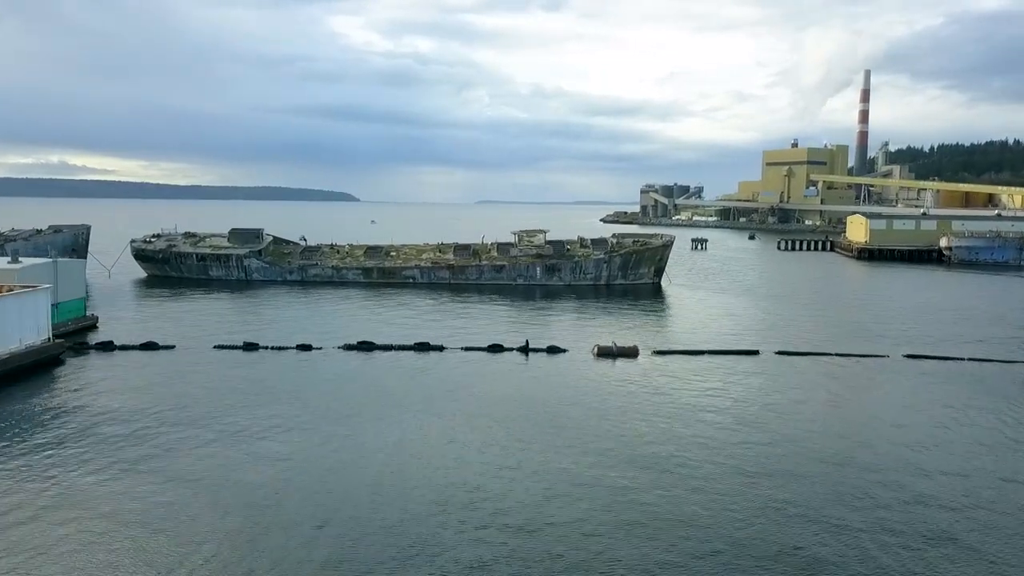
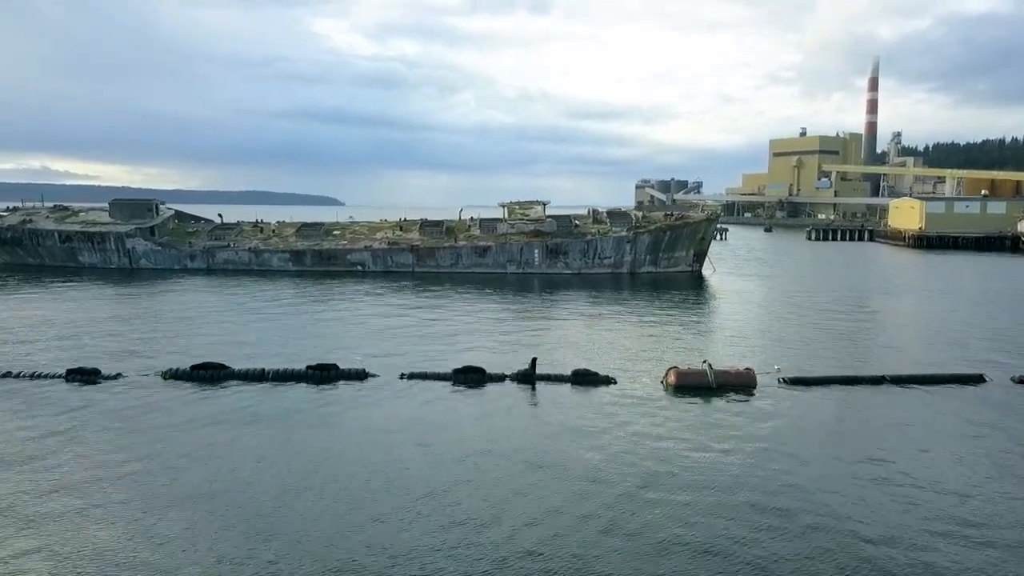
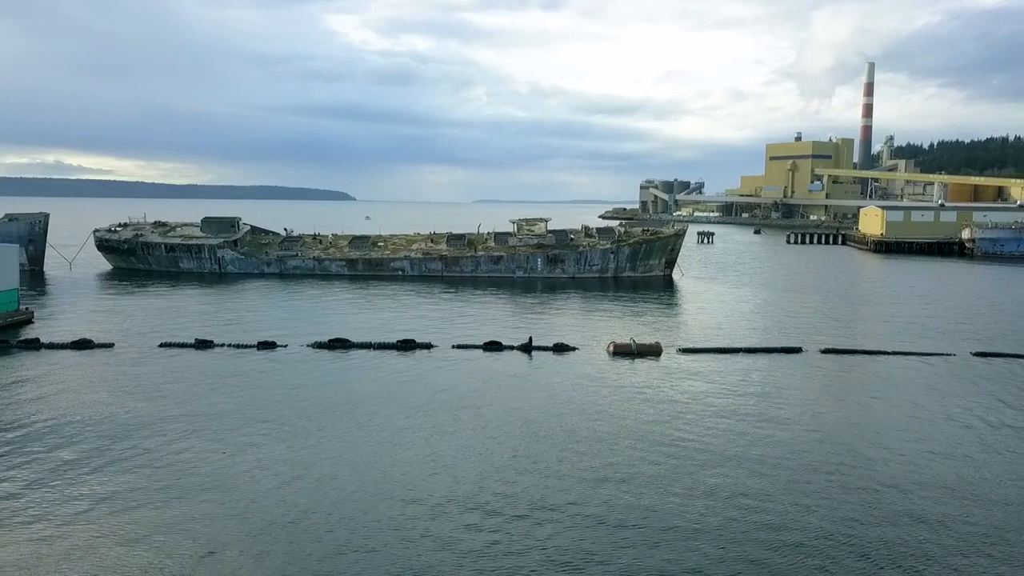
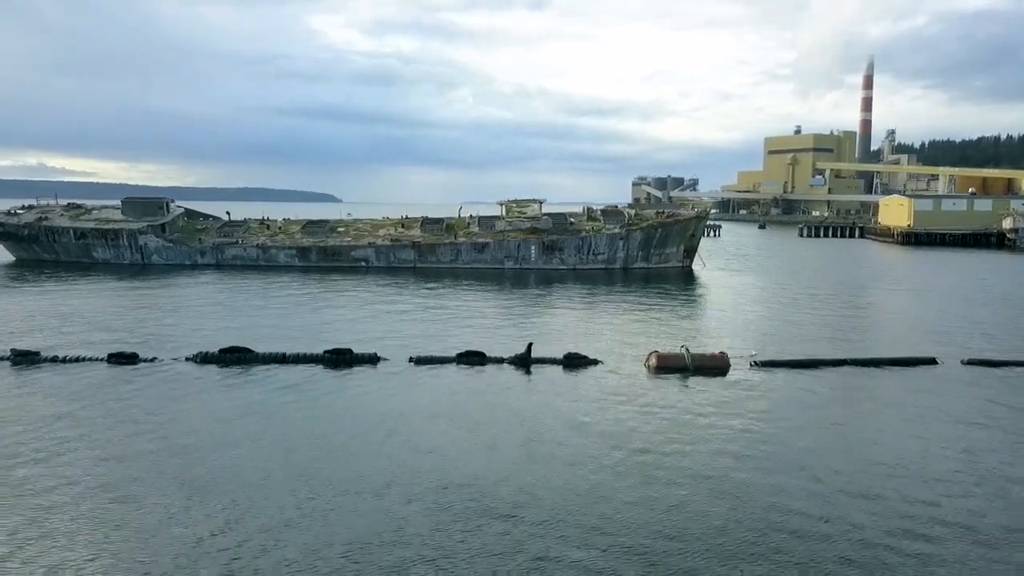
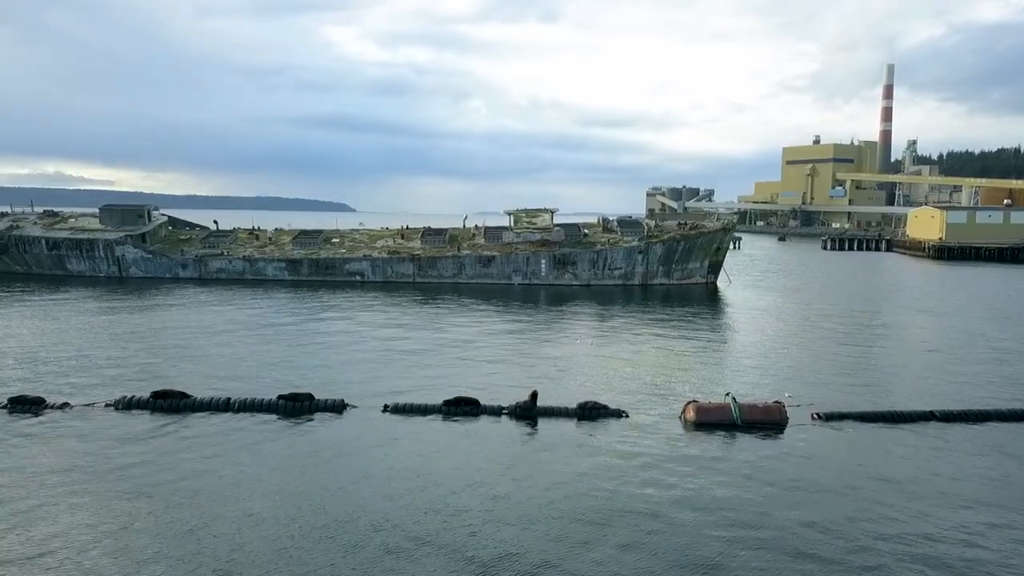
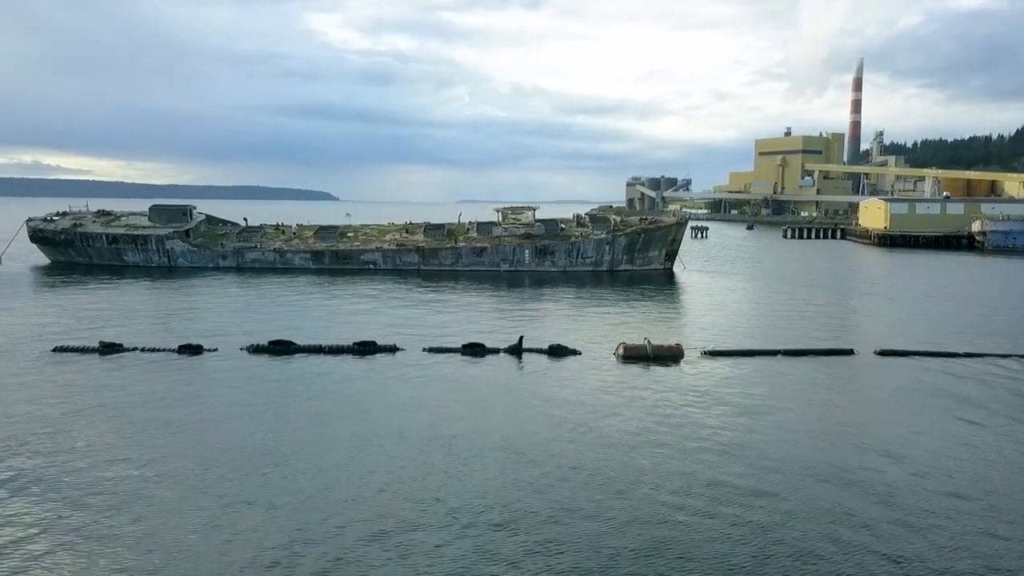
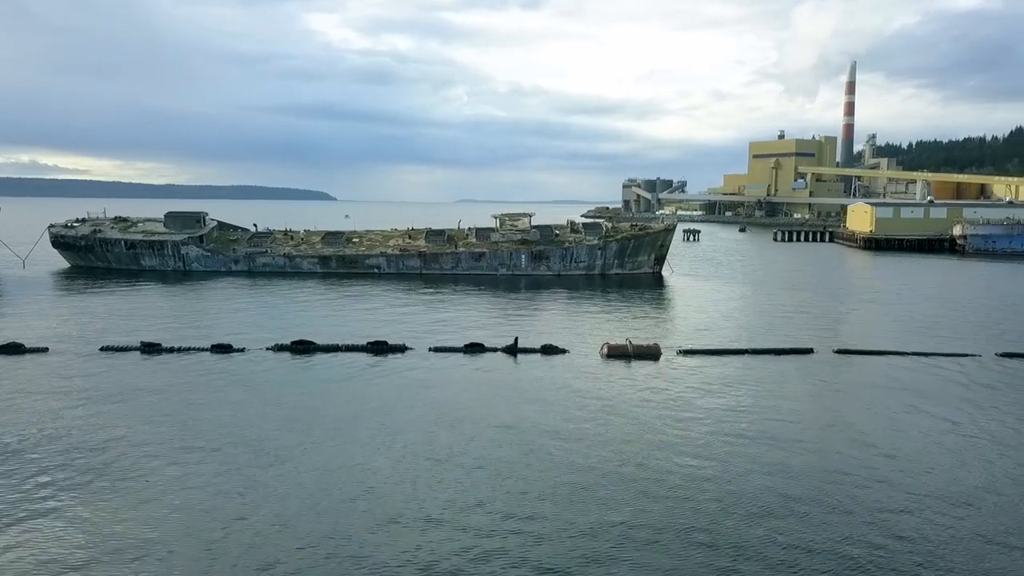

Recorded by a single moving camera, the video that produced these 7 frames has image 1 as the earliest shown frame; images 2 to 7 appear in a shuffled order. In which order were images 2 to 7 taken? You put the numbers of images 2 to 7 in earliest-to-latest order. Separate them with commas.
3, 7, 6, 4, 2, 5
